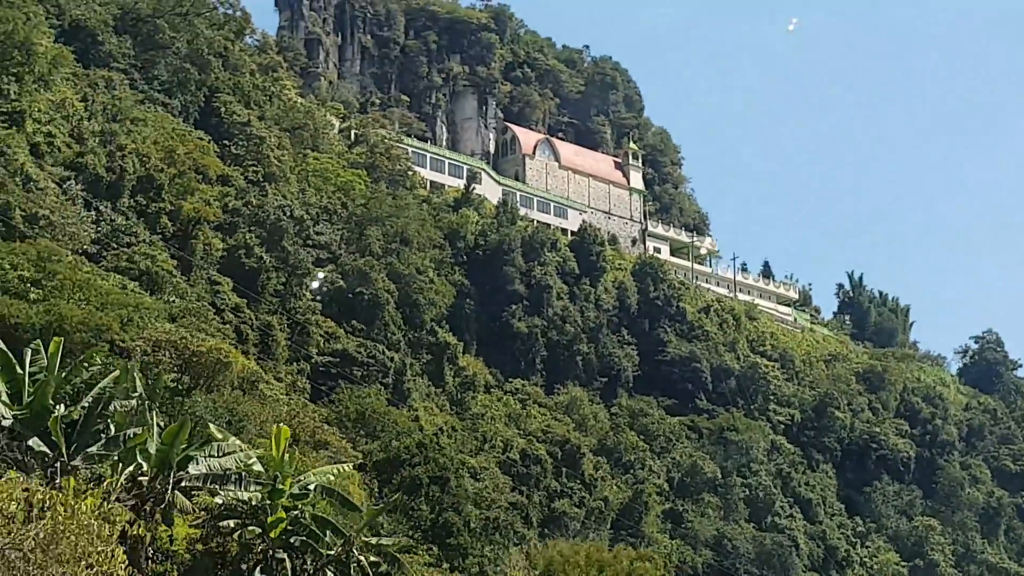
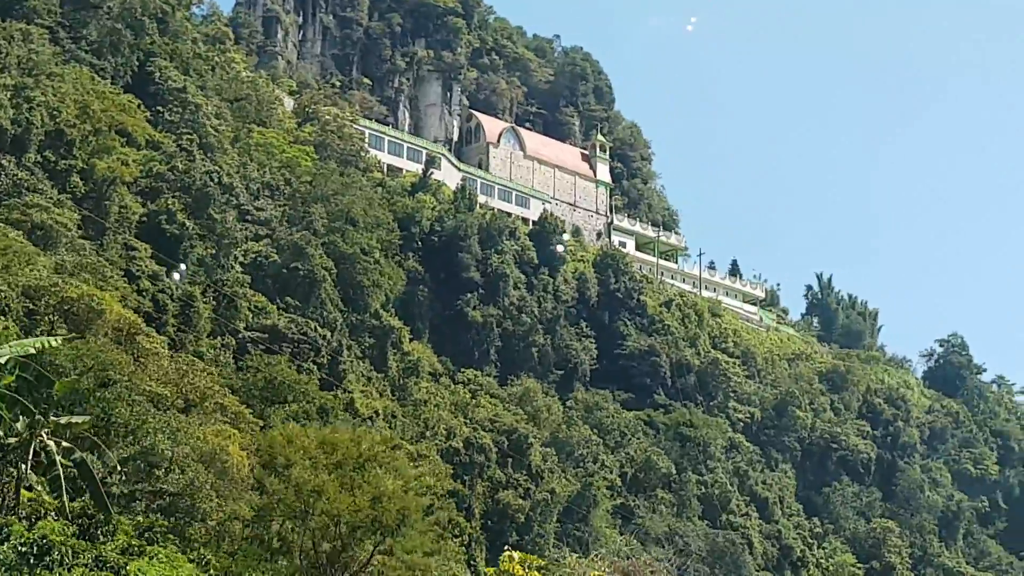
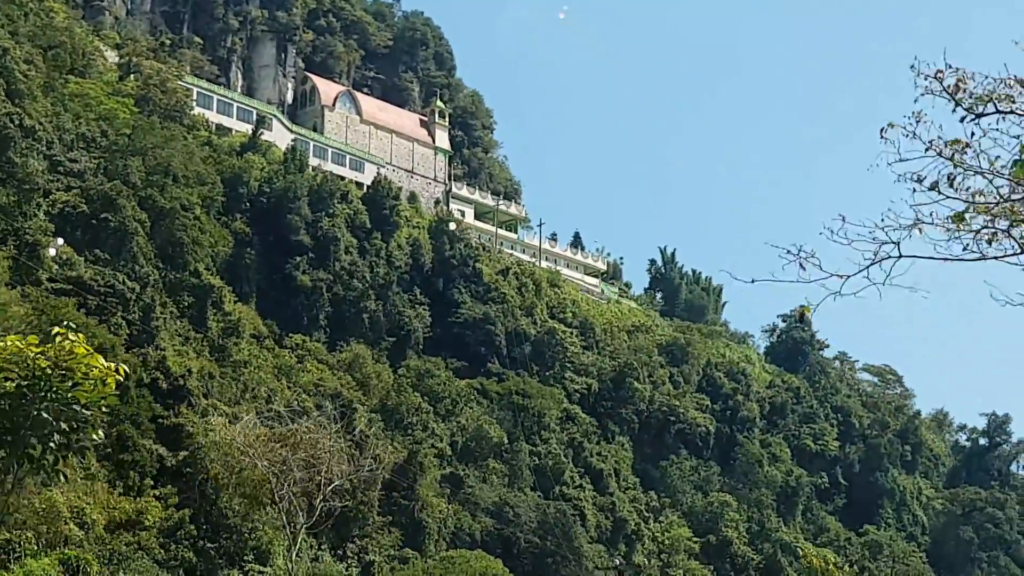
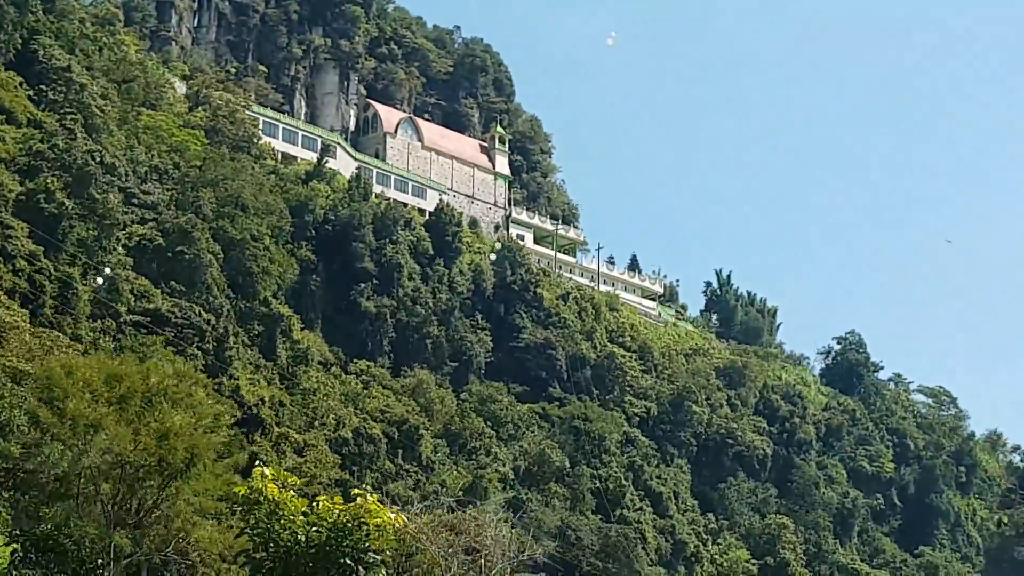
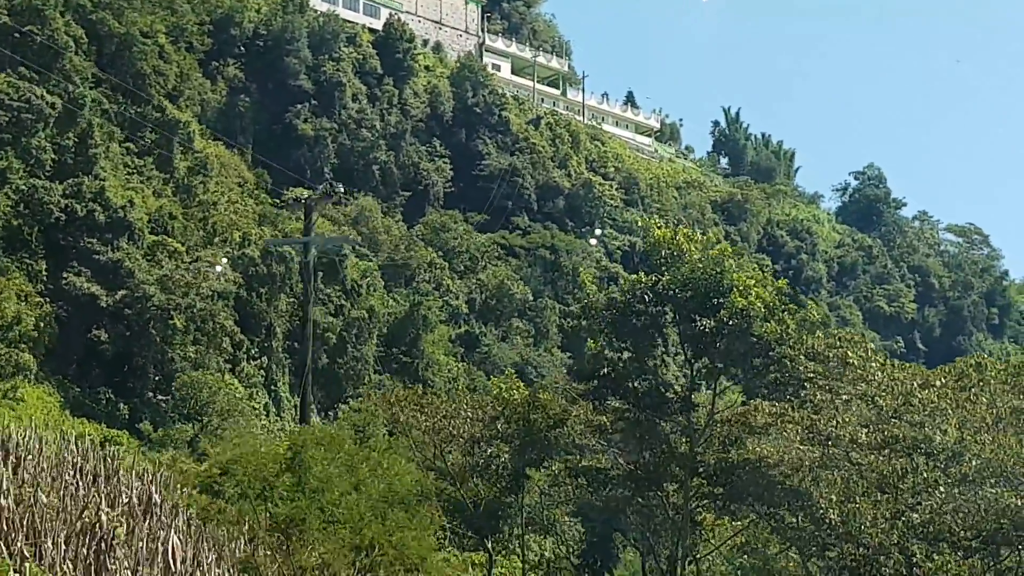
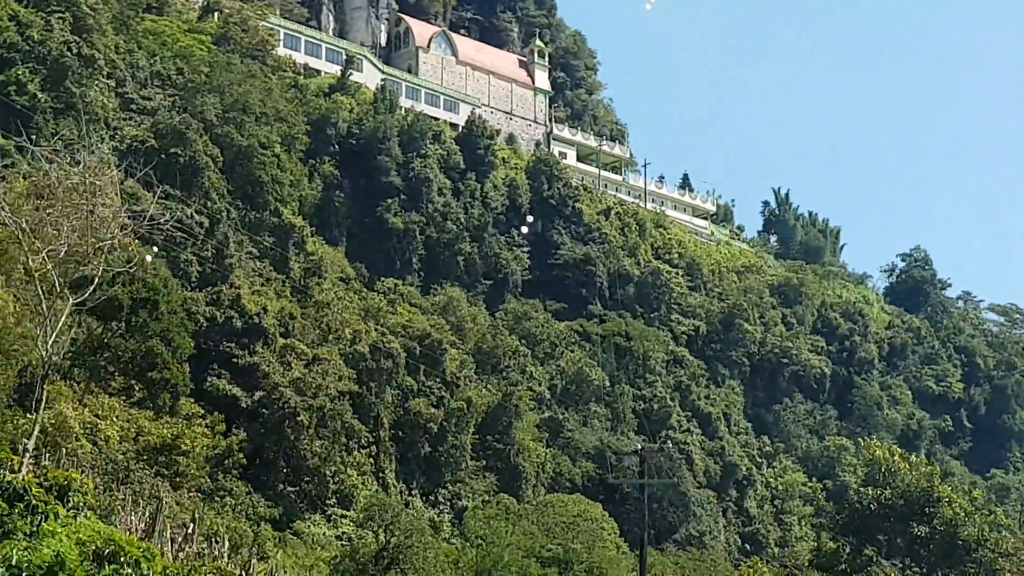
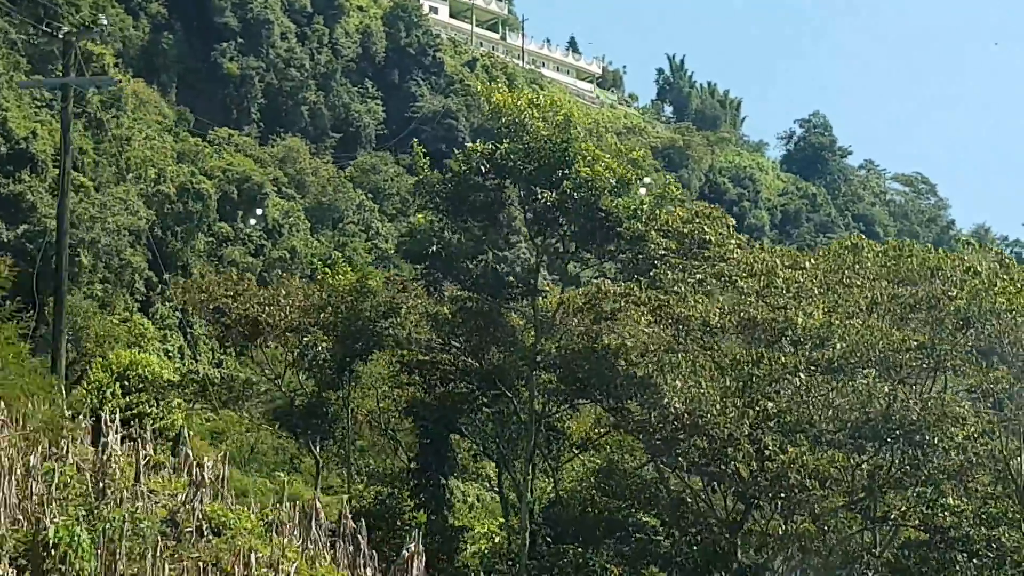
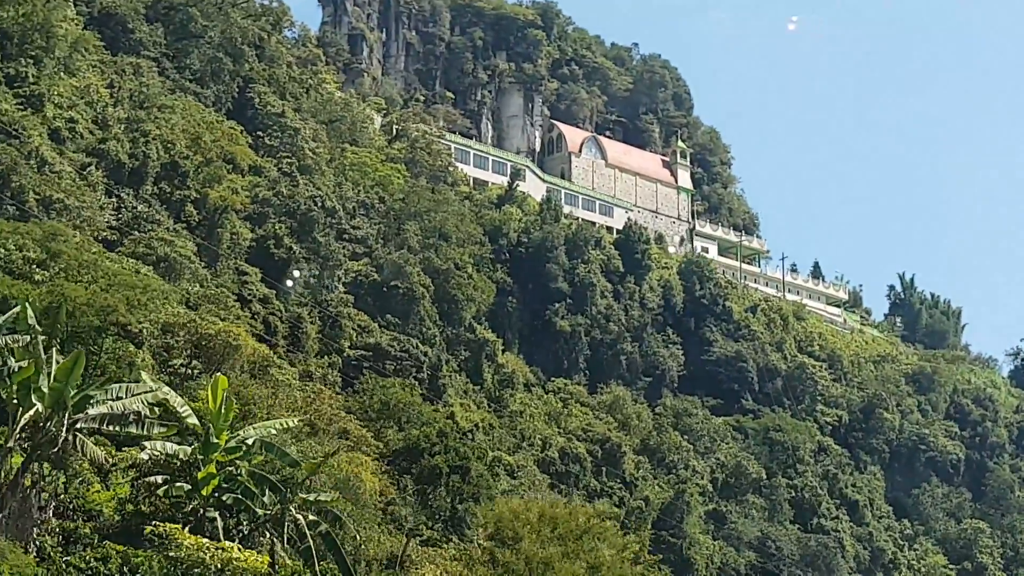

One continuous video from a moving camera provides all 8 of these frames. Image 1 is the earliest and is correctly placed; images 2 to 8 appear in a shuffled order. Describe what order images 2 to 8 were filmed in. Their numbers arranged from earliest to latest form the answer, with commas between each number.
8, 2, 4, 3, 6, 5, 7
